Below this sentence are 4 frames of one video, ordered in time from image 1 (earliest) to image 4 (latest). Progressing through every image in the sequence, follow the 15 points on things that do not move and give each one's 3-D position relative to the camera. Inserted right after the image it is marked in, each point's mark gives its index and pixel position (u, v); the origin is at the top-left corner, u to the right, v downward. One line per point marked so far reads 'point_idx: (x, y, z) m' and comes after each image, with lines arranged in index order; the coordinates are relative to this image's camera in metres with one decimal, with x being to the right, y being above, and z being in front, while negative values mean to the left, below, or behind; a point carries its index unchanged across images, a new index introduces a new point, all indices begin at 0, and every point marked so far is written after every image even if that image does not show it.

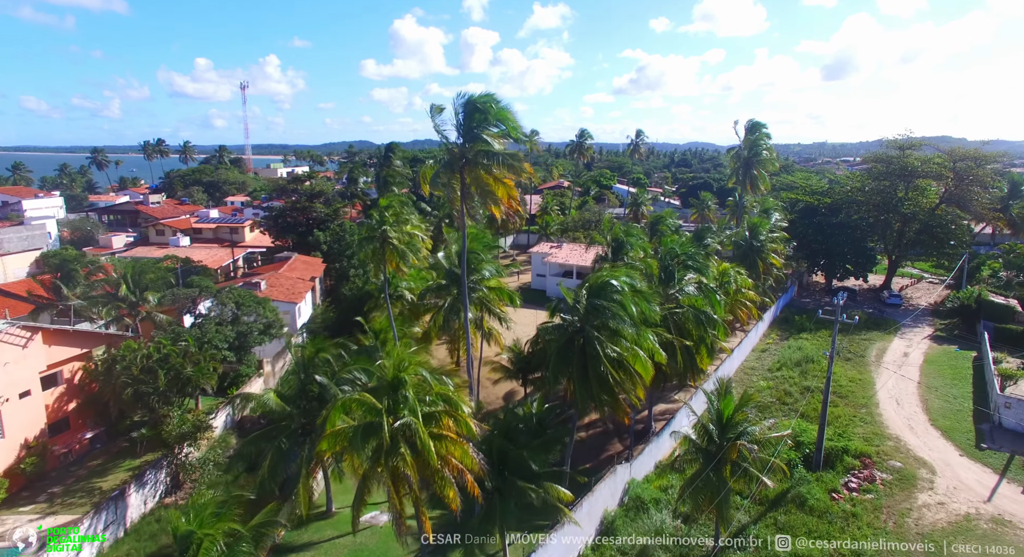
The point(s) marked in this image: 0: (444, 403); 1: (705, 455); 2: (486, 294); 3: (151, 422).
0: (-1.5, -2.5, +11.5) m
1: (+4.8, -4.4, +14.6) m
2: (-0.9, -0.5, +19.1) m
3: (-11.4, -4.5, +18.5) m
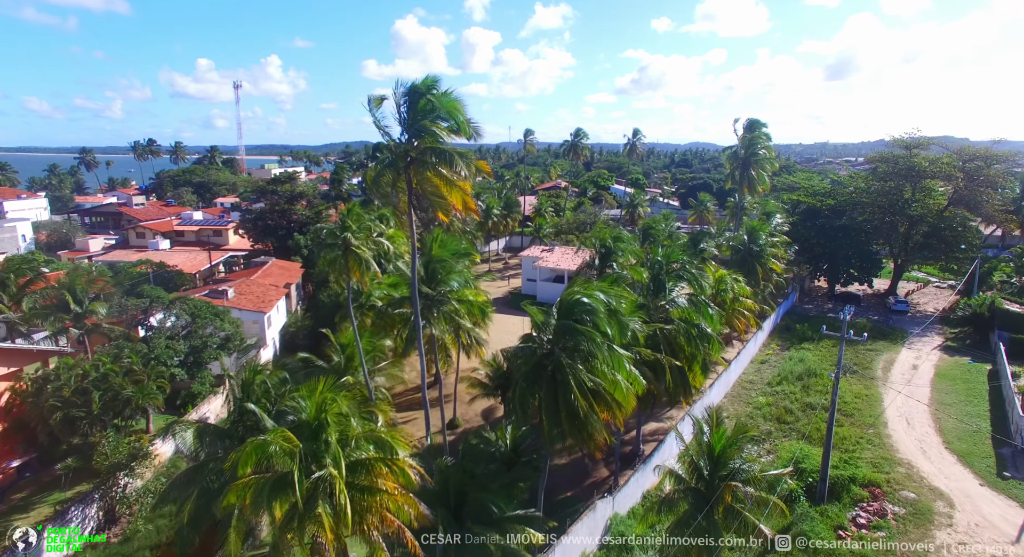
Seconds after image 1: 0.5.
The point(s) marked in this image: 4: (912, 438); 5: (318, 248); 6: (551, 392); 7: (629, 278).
0: (-2.3, -2.8, +9.8) m
1: (+4.0, -4.7, +12.8) m
2: (-1.7, -0.8, +17.3) m
3: (-12.2, -4.9, +16.8) m
4: (+13.1, -5.2, +19.2) m
5: (-6.4, +1.0, +19.4) m
6: (+0.8, -2.5, +12.9) m
7: (+3.9, 0.0, +19.8) m
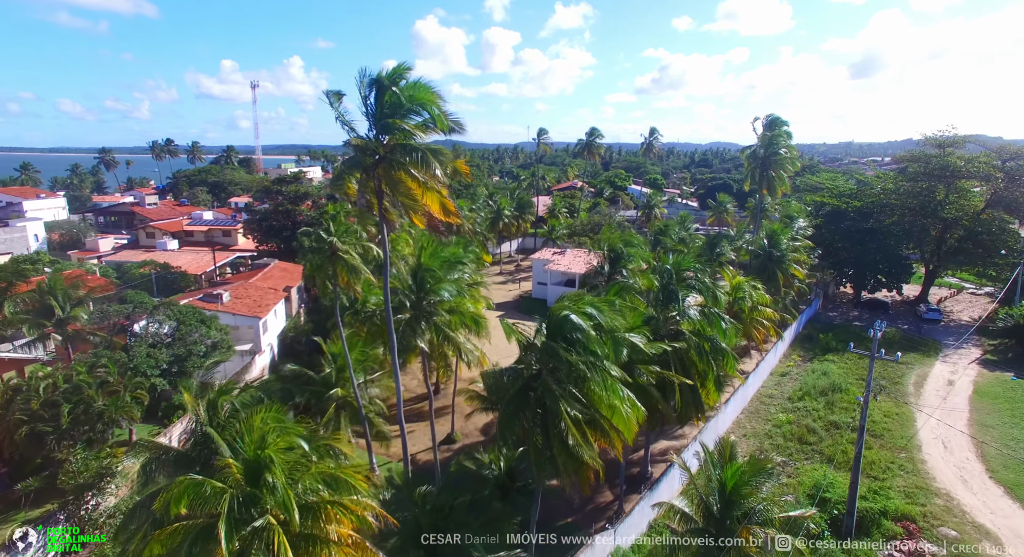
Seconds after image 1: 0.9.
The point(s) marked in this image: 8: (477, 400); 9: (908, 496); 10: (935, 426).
0: (-2.6, -3.0, +8.5) m
1: (+3.7, -5.0, +11.4) m
2: (-1.8, -1.1, +16.1) m
3: (-12.3, -5.0, +15.8) m
4: (+13.0, -5.5, +17.5) m
5: (-6.5, +0.8, +18.3) m
6: (+0.6, -2.8, +11.5) m
7: (+3.9, -0.3, +18.4) m
8: (-1.2, -4.0, +19.4) m
9: (+10.8, -5.9, +16.0) m
10: (+14.1, -4.9, +19.7) m
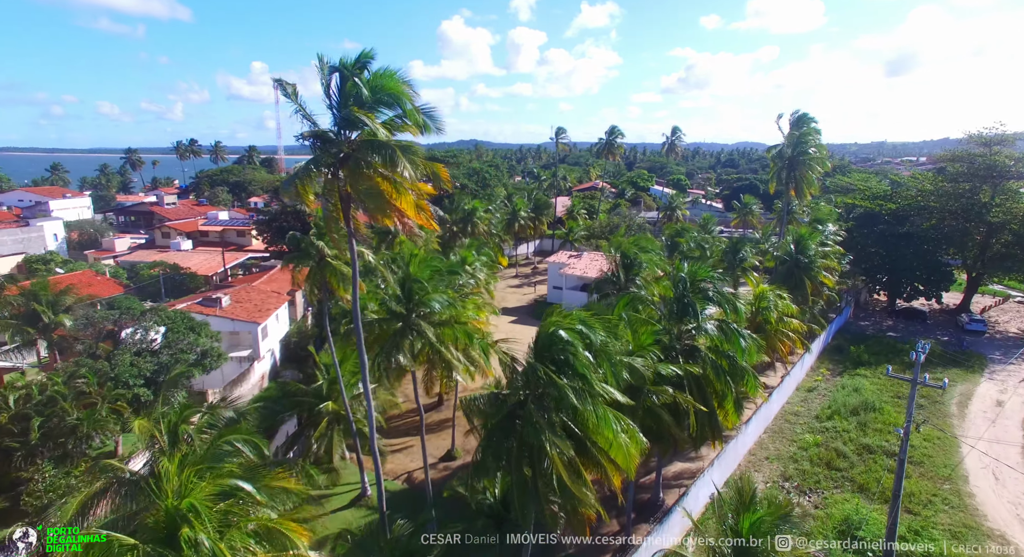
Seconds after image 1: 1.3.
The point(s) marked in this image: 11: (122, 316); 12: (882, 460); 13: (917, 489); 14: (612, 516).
0: (-3.0, -3.2, +7.3) m
1: (+3.4, -5.3, +9.9) m
2: (-1.9, -1.3, +14.8) m
3: (-12.4, -5.2, +15.0) m
4: (+12.9, -5.9, +15.6) m
5: (-6.4, +0.6, +17.3) m
6: (+0.3, -3.0, +10.2) m
7: (+3.9, -0.5, +16.9) m
8: (-1.1, -4.2, +18.2) m
9: (+10.7, -6.3, +14.3) m
10: (+14.2, -5.3, +17.8) m
11: (-12.8, -1.2, +19.4) m
12: (+11.6, -5.7, +18.5) m
13: (+11.0, -5.8, +16.1) m
14: (+2.8, -6.6, +16.4) m
